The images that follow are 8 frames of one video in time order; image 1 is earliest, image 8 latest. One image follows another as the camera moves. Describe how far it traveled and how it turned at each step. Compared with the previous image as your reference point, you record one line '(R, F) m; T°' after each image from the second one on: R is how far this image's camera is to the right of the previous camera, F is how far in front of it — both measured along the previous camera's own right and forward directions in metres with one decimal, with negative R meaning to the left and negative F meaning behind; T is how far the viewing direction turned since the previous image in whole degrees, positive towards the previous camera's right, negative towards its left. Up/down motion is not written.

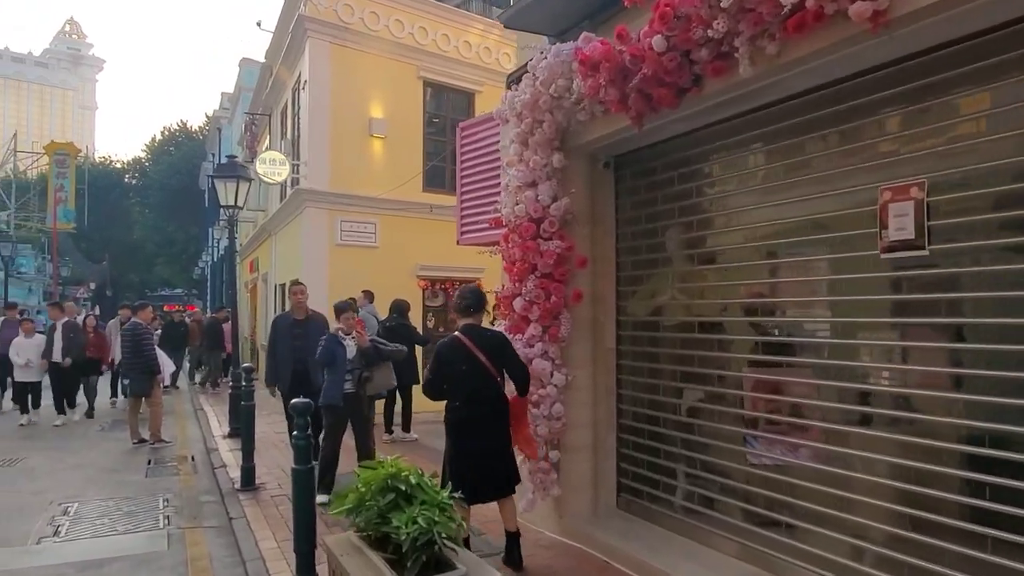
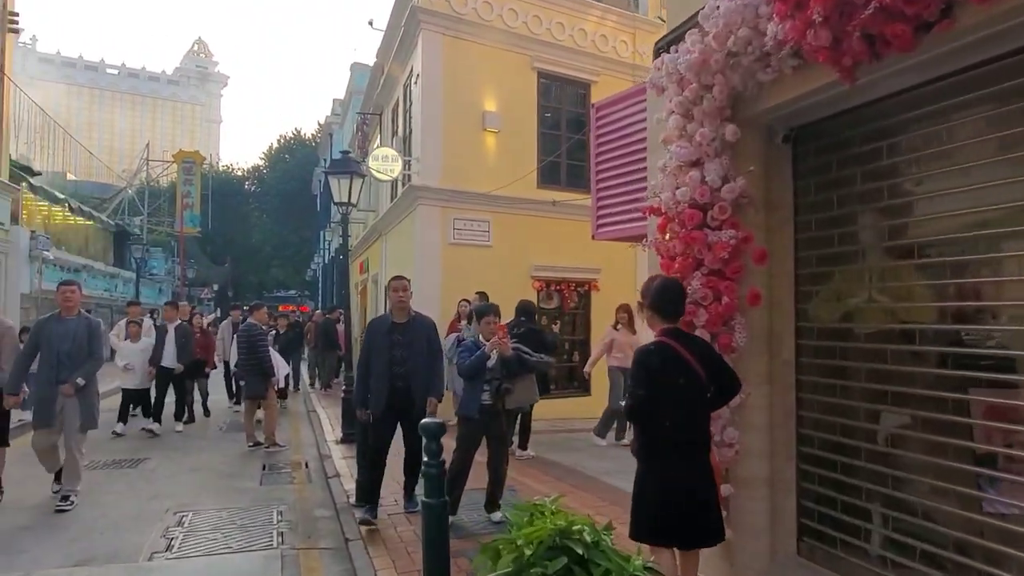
(-0.4, +0.8) m; -8°
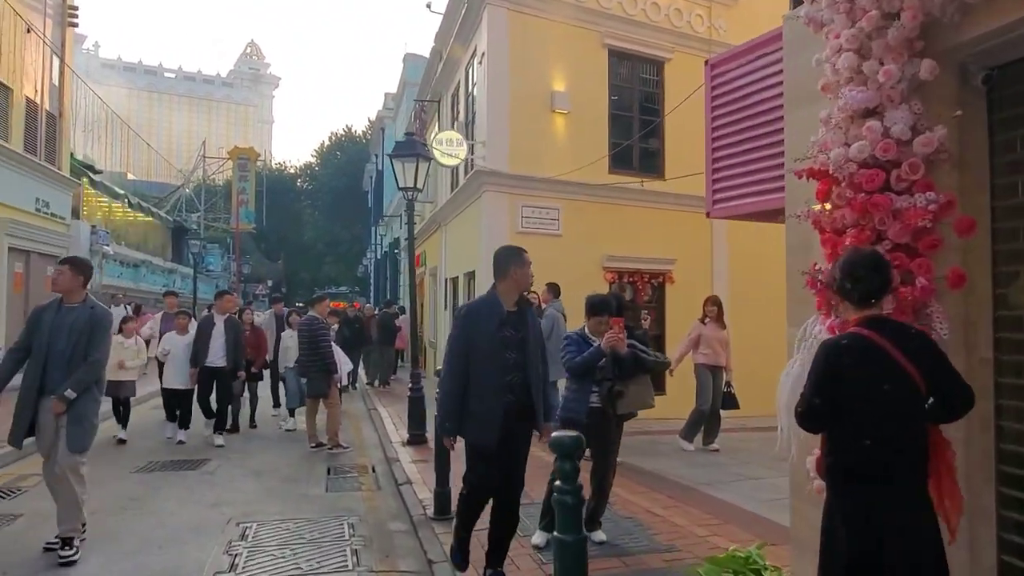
(-0.4, +0.8) m; -4°
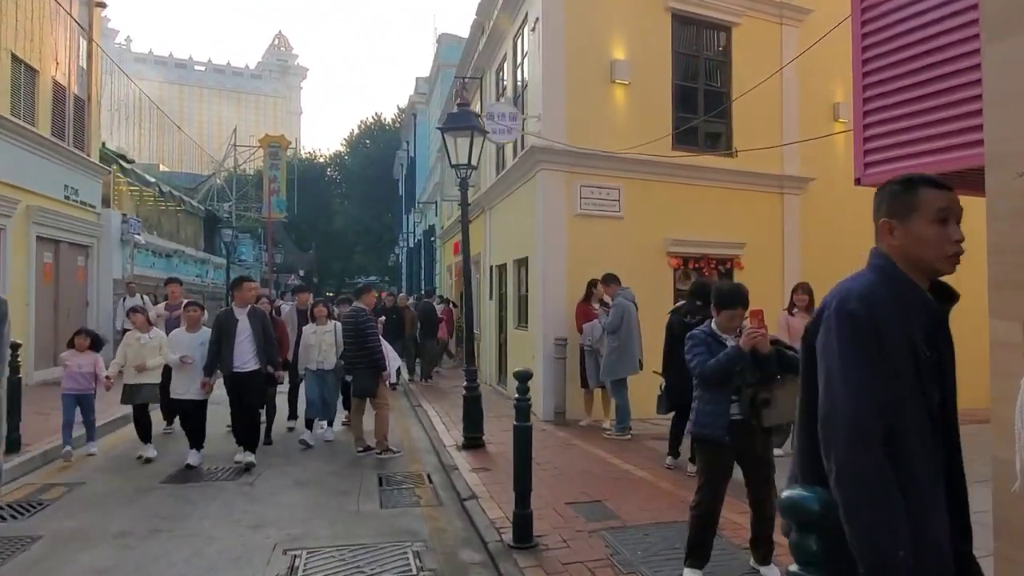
(-0.5, +0.9) m; -2°
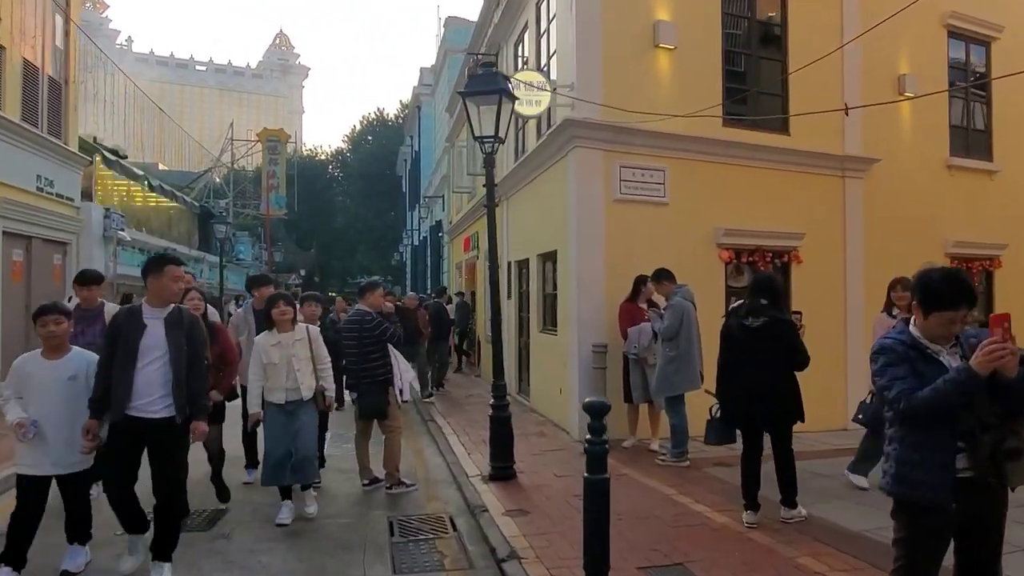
(-0.3, +1.5) m; 0°
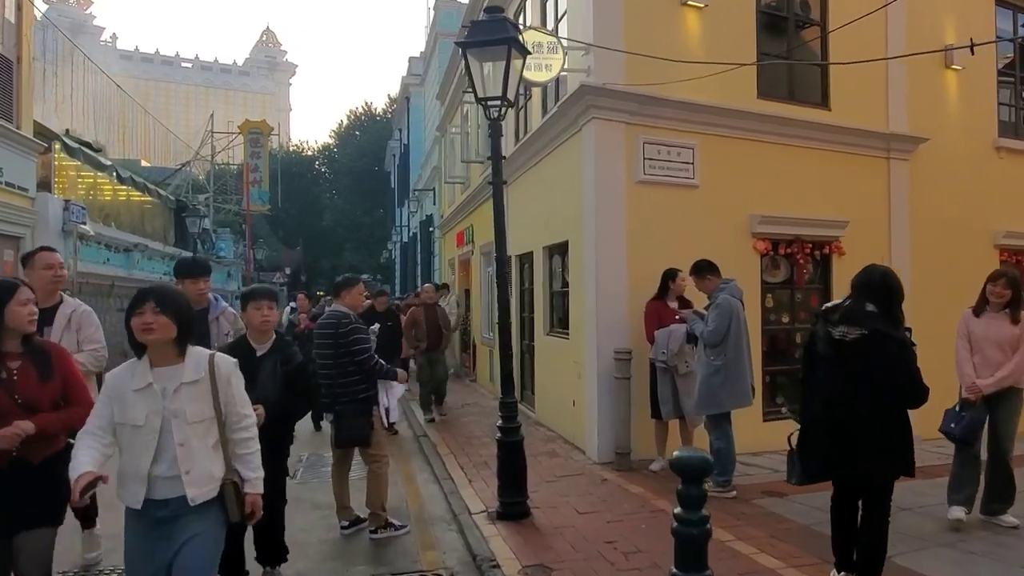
(-0.2, +1.3) m; +1°
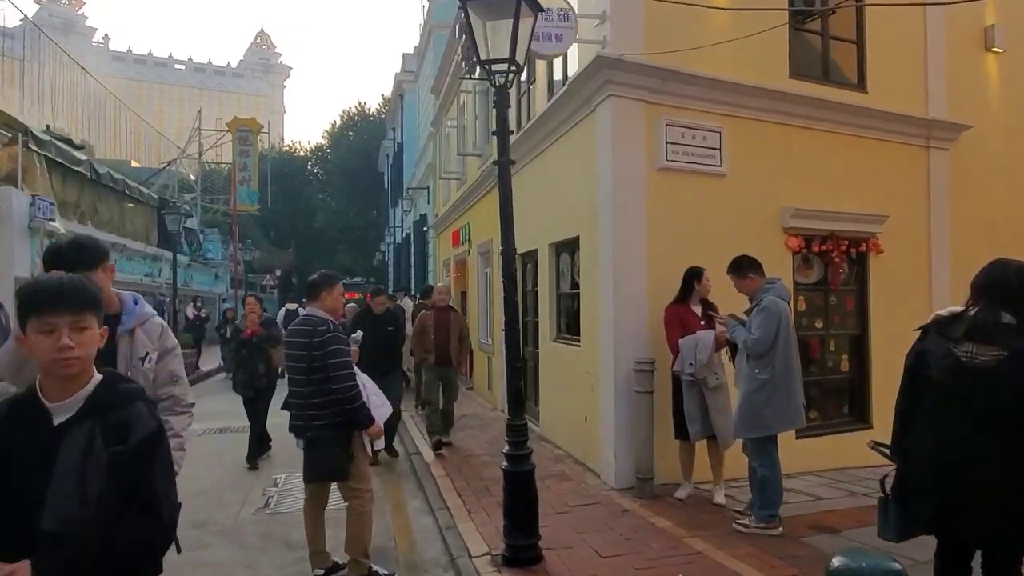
(-0.1, +0.9) m; 0°
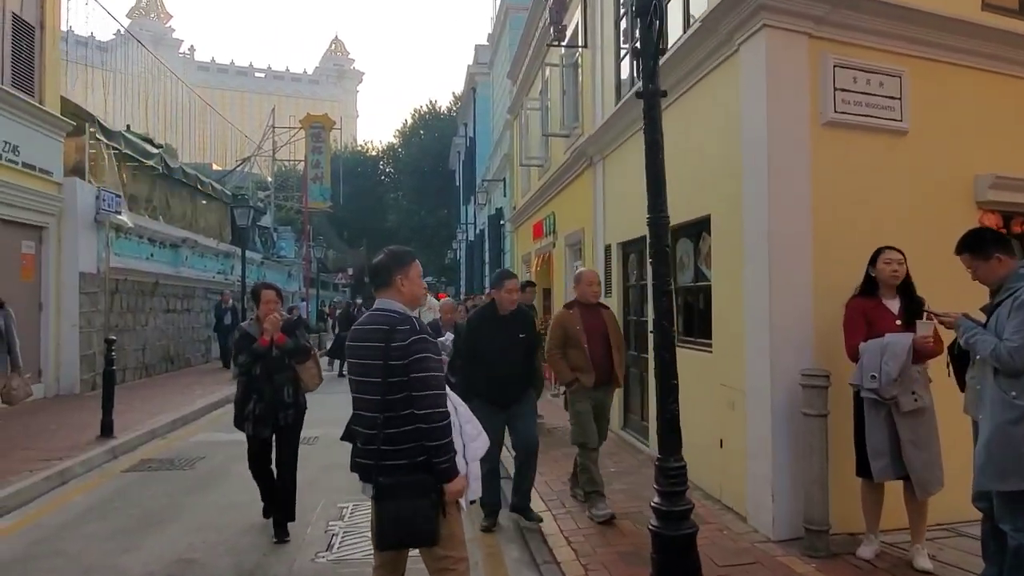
(-0.4, +1.4) m; -5°
